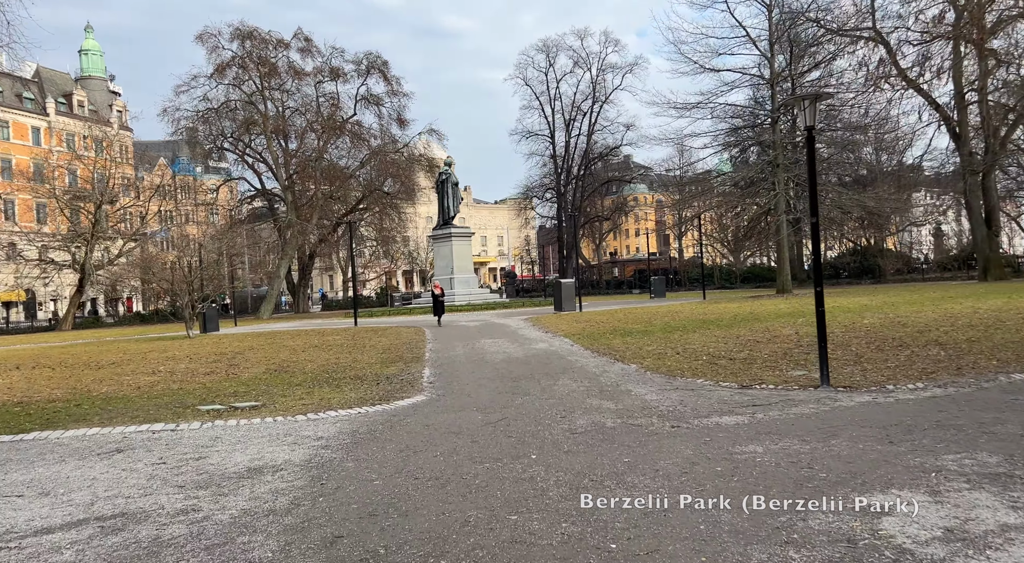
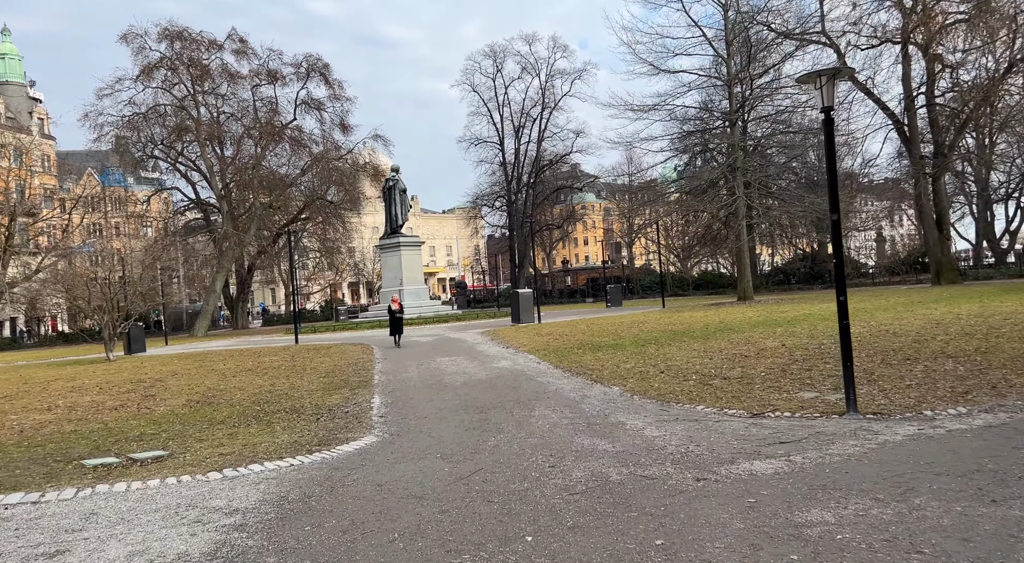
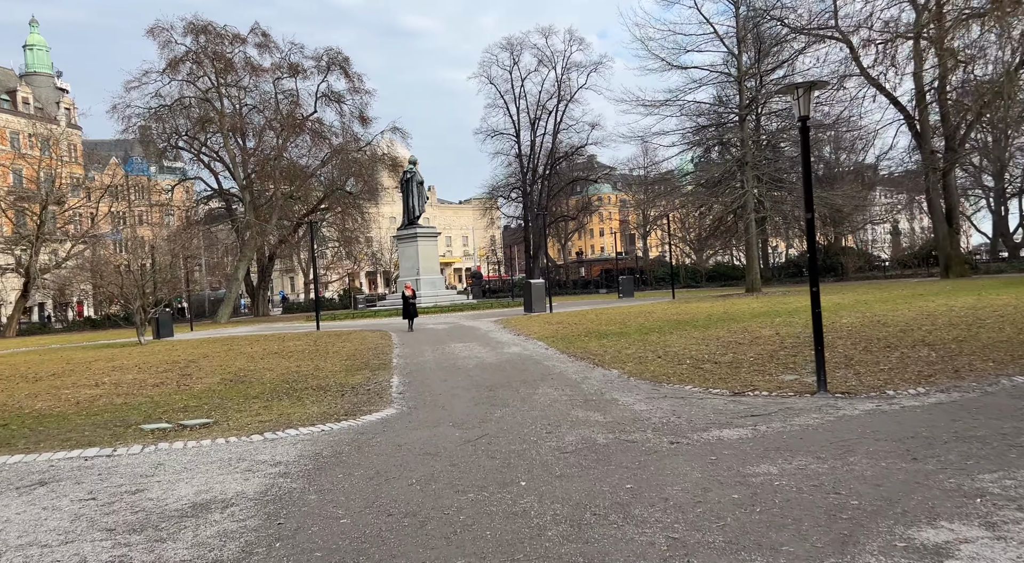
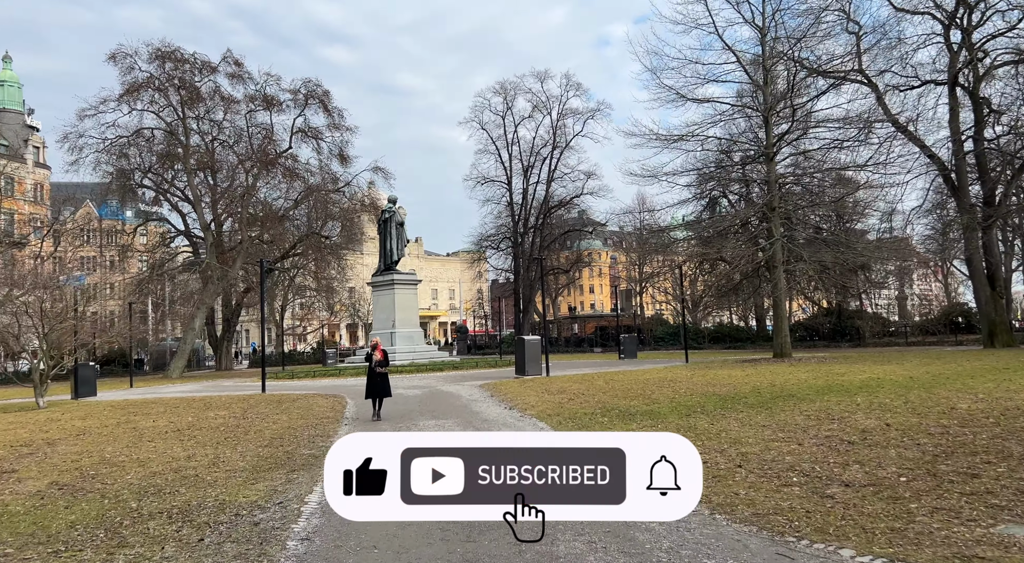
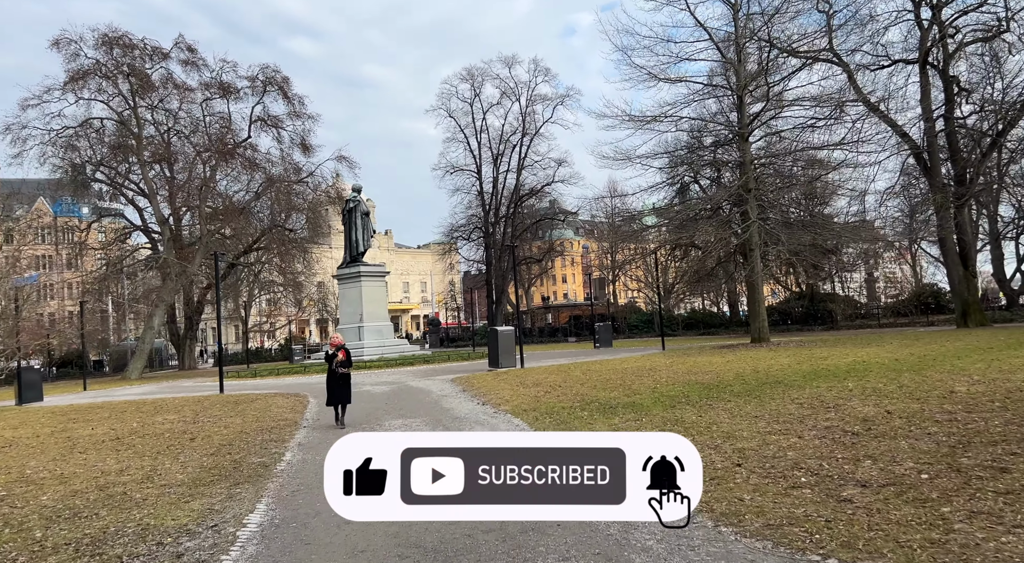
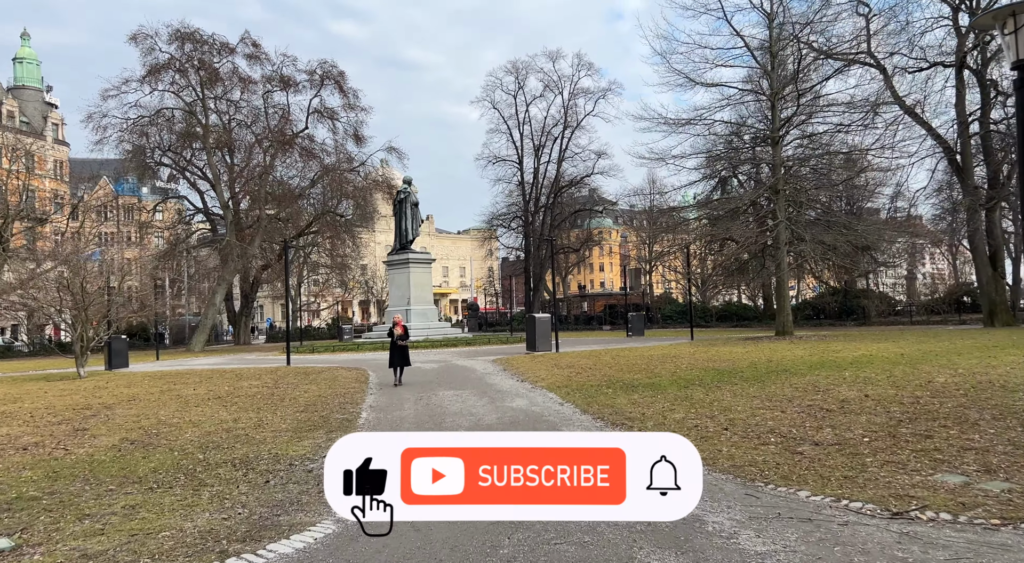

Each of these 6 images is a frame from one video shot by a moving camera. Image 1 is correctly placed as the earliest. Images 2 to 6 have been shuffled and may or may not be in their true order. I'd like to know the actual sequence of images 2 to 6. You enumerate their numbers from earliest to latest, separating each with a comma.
3, 2, 6, 4, 5
